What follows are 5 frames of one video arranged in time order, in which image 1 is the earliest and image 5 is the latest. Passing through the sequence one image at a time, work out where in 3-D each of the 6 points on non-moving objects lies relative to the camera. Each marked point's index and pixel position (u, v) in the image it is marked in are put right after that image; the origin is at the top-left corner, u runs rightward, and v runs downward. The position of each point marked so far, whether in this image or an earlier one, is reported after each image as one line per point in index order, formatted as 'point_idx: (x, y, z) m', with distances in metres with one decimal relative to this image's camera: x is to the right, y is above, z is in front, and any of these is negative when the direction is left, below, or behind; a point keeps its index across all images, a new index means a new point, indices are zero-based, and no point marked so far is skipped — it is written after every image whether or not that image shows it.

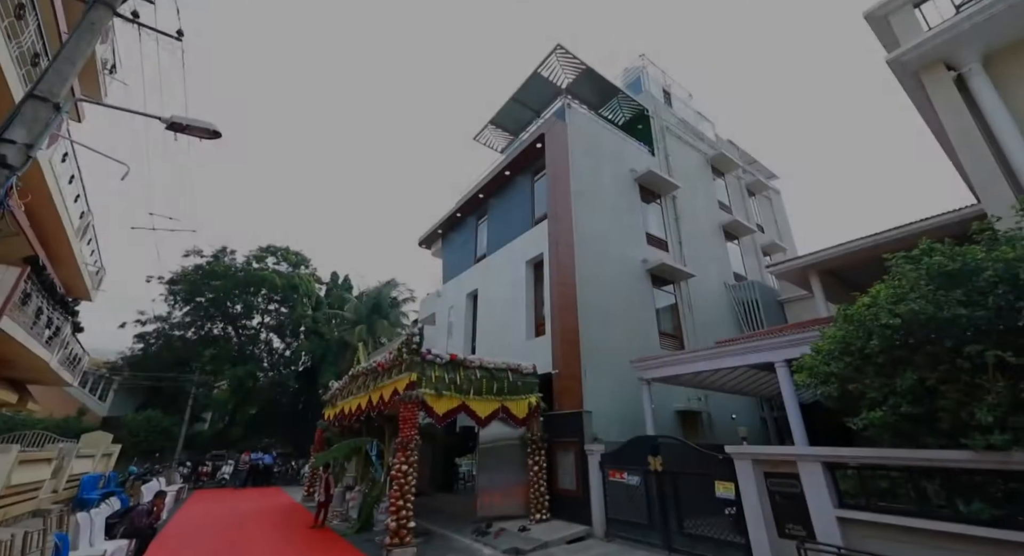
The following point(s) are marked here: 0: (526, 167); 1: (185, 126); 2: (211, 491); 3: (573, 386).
0: (+0.4, +3.7, +14.9) m
1: (-3.8, +1.8, +5.3) m
2: (-11.7, -8.3, +17.3) m
3: (+1.4, -2.5, +10.4) m
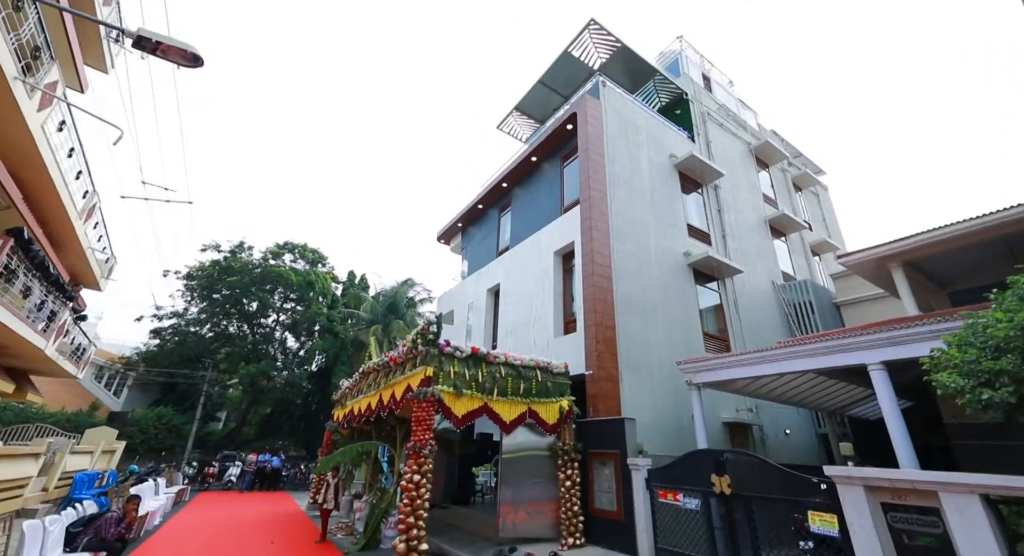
0: (+1.3, +3.9, +13.7) m
1: (-3.4, +2.2, +4.2) m
2: (-10.9, -7.9, +16.4) m
3: (+2.0, -2.3, +9.1) m
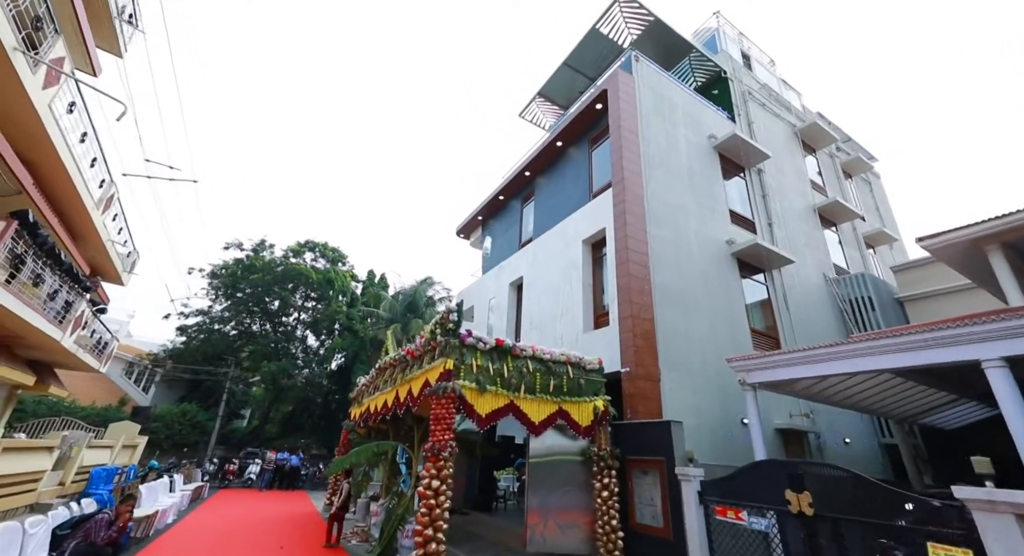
0: (+2.1, +4.1, +12.8) m
1: (-3.1, +2.5, +3.6) m
2: (-10.0, -7.7, +16.0) m
3: (+2.5, -2.0, +8.1) m
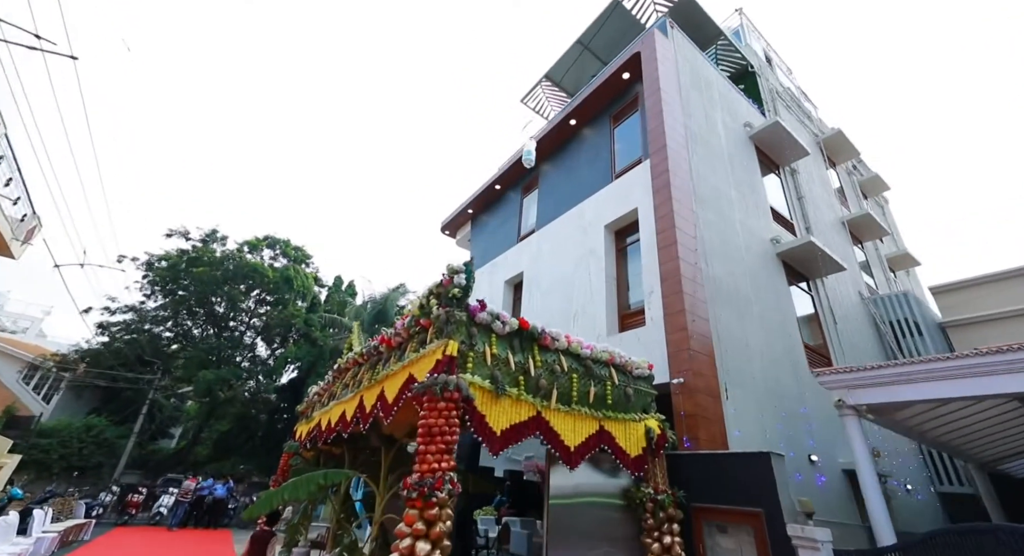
0: (+2.2, +4.1, +11.0) m
1: (-2.3, +3.4, +1.4) m
2: (-10.7, -7.1, +12.6) m
3: (+2.7, -1.7, +6.0) m
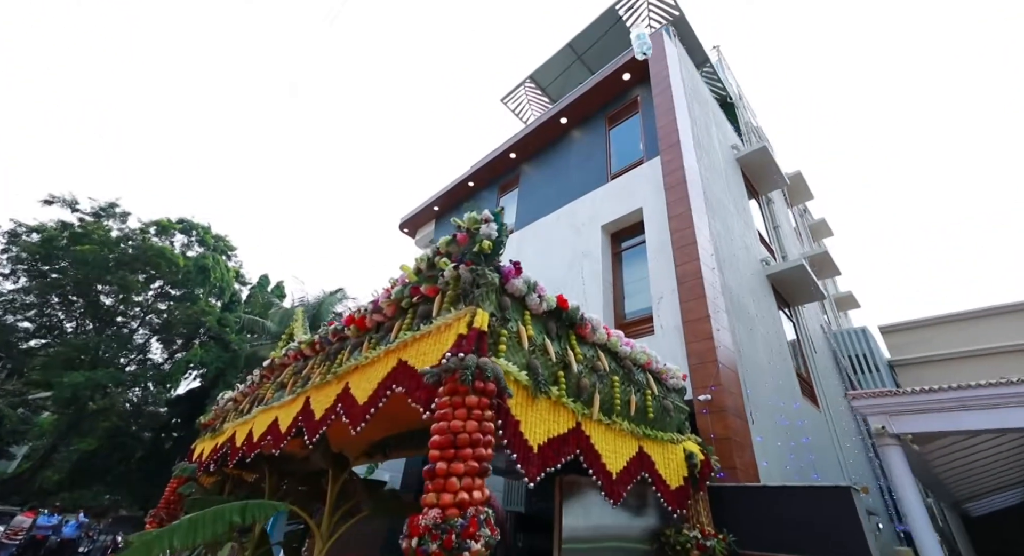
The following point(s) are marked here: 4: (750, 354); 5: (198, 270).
0: (+1.9, +3.9, +10.4) m
1: (-1.2, +4.1, +0.1) m
2: (-12.0, -6.3, +9.2) m
3: (+2.6, -1.7, +5.1) m
4: (+3.4, -1.1, +6.4) m
5: (-14.0, +0.2, +19.8) m
